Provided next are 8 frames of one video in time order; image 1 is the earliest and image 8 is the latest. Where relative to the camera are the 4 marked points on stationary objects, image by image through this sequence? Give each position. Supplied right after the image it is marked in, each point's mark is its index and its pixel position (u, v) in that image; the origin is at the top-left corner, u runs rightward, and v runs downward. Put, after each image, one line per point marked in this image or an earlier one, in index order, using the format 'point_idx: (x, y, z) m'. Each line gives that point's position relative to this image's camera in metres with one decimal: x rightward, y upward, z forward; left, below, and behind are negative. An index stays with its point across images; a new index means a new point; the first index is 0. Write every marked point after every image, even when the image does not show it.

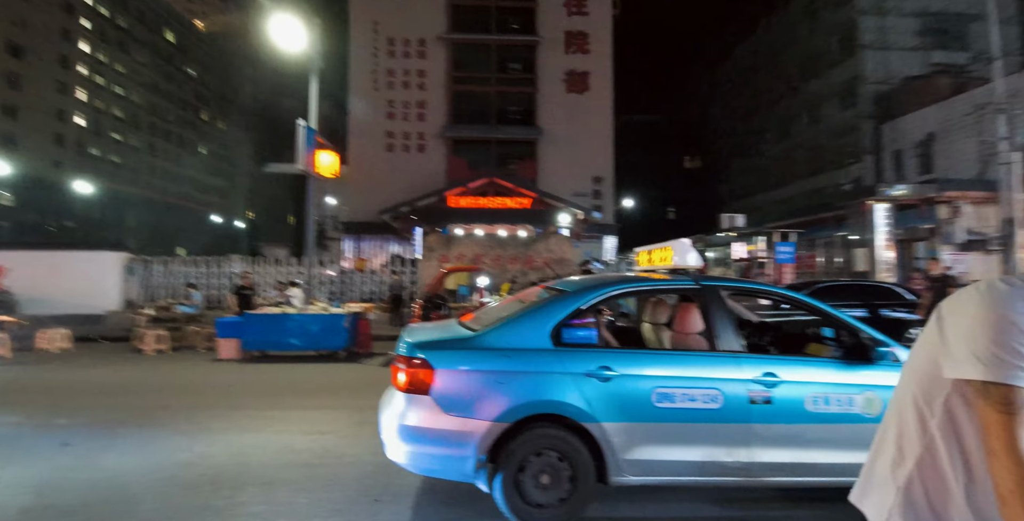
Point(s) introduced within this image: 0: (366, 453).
0: (-1.3, -1.7, +4.6) m
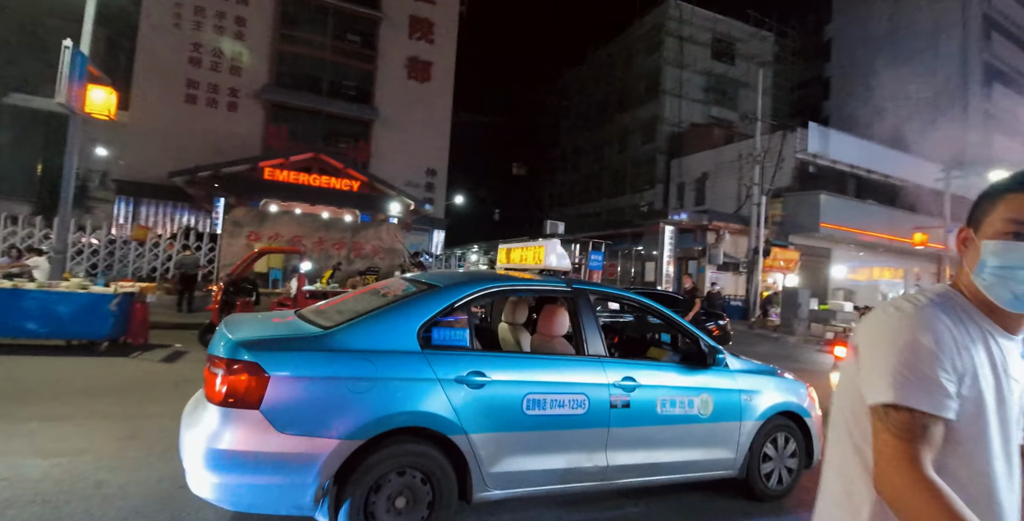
0: (-2.6, -1.5, +3.5) m
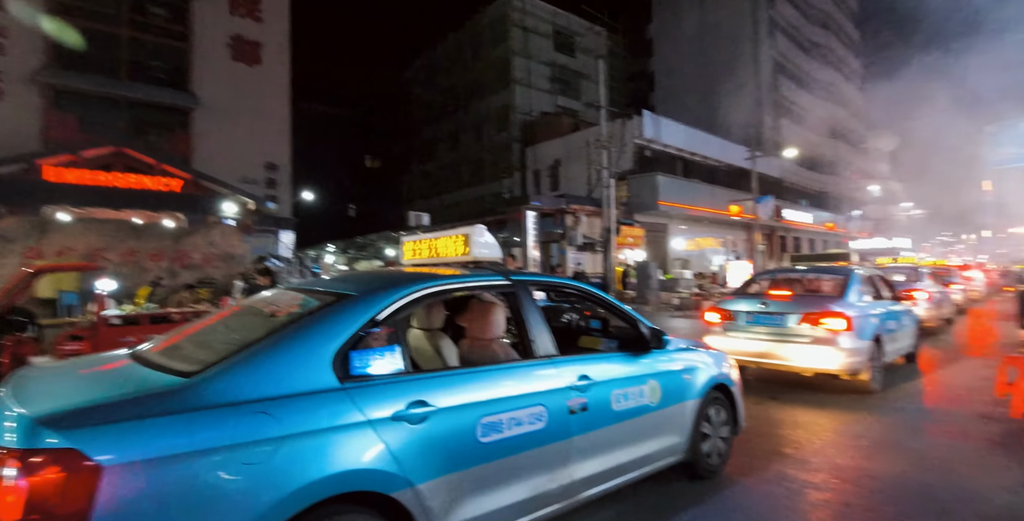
0: (-2.8, -1.7, +2.2) m
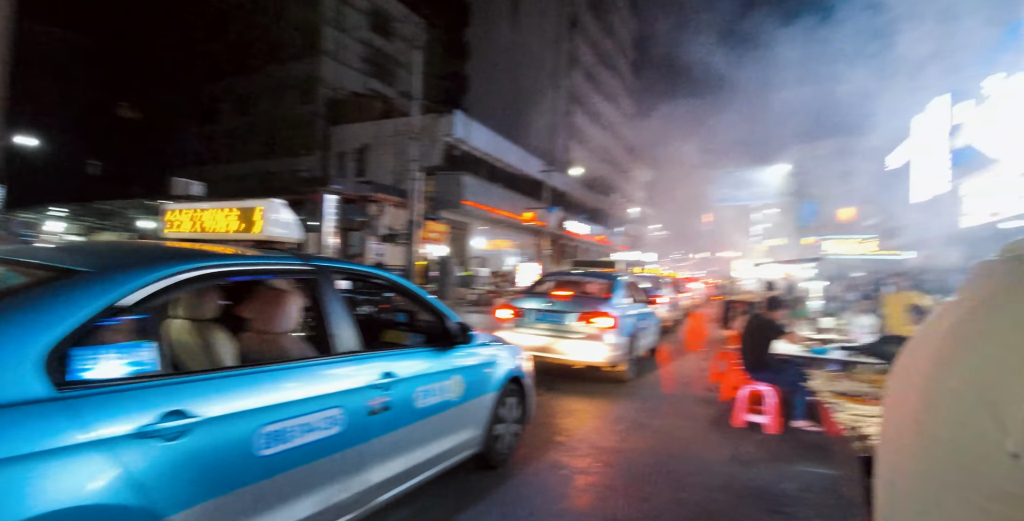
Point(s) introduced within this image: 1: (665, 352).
0: (-3.4, -1.4, +0.8) m
1: (+3.5, -2.1, +11.7) m
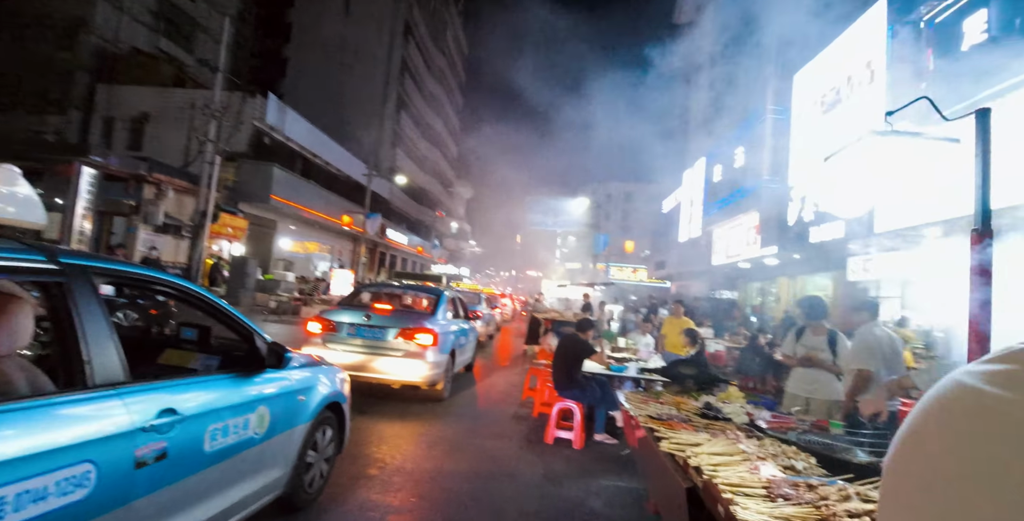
0: (-3.4, -1.2, -0.7) m
1: (-0.8, -2.5, +11.9) m
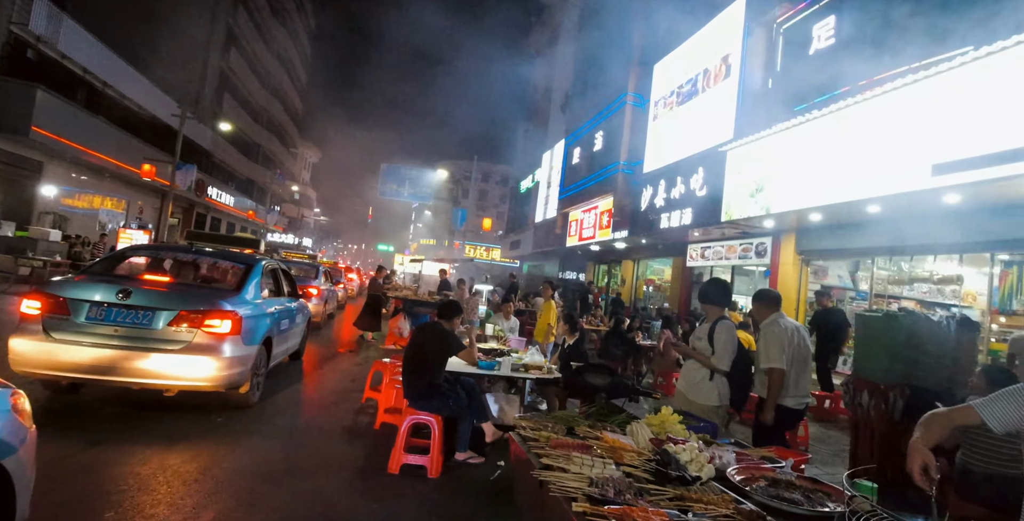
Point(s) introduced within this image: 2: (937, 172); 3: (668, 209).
0: (-2.8, -1.1, -3.1) m
1: (-3.9, -1.8, +9.8) m
2: (+6.0, +1.2, +7.2) m
3: (+4.8, +1.6, +15.7) m
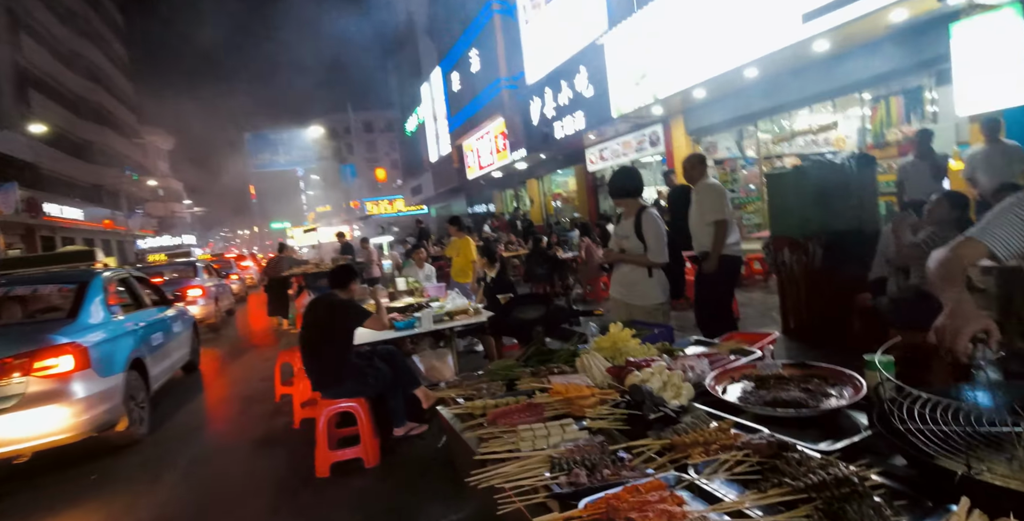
0: (-1.9, -2.0, -3.9) m
1: (-5.1, -1.7, +8.6) m
2: (+4.2, +3.4, +7.1) m
3: (+1.4, +4.3, +15.2) m
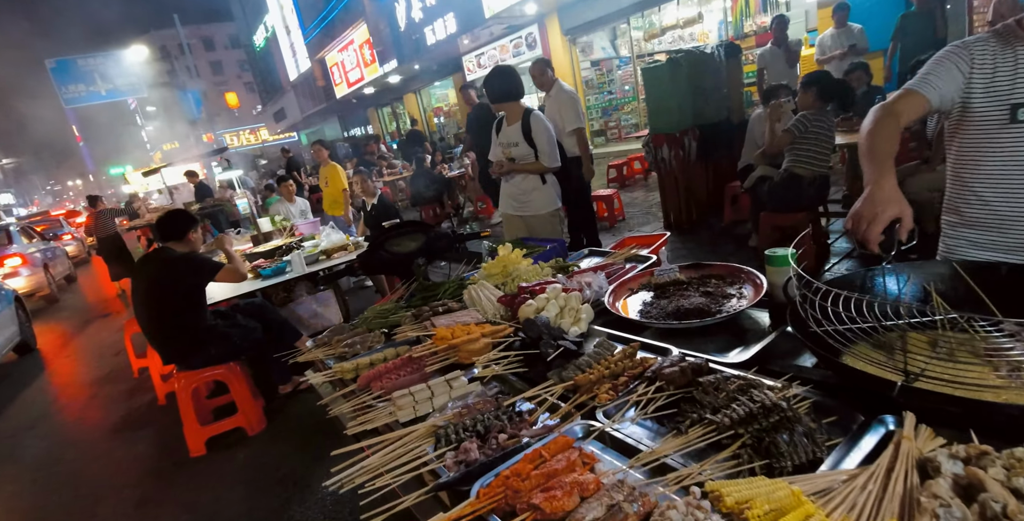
0: (-0.8, -2.9, -4.1) m
1: (-6.6, -1.2, +7.3) m
2: (+2.2, +4.8, +6.8) m
3: (-2.3, +6.6, +13.9) m
